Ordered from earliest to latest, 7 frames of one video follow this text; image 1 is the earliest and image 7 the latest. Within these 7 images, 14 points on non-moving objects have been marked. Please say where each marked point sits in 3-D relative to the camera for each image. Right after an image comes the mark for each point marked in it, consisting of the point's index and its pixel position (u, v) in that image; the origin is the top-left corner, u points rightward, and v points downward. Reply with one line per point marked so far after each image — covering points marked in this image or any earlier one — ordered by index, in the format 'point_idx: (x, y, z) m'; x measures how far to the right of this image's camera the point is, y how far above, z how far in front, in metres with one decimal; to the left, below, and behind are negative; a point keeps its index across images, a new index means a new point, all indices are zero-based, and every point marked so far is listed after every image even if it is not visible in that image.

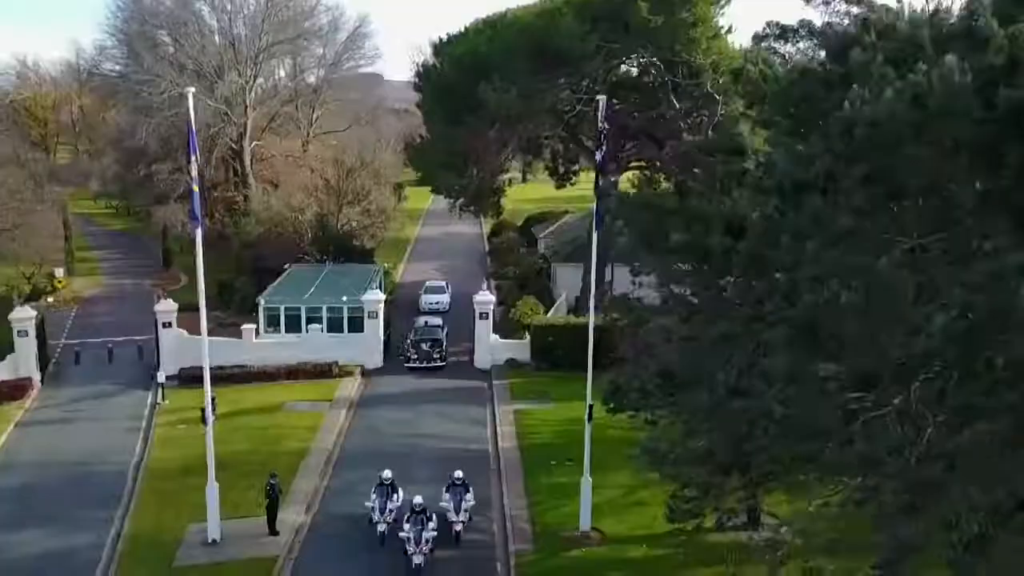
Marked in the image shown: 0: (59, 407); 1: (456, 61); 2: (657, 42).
0: (-9.8, -2.6, +17.1) m
1: (-1.3, +5.5, +19.3) m
2: (+3.2, +5.4, +17.9) m
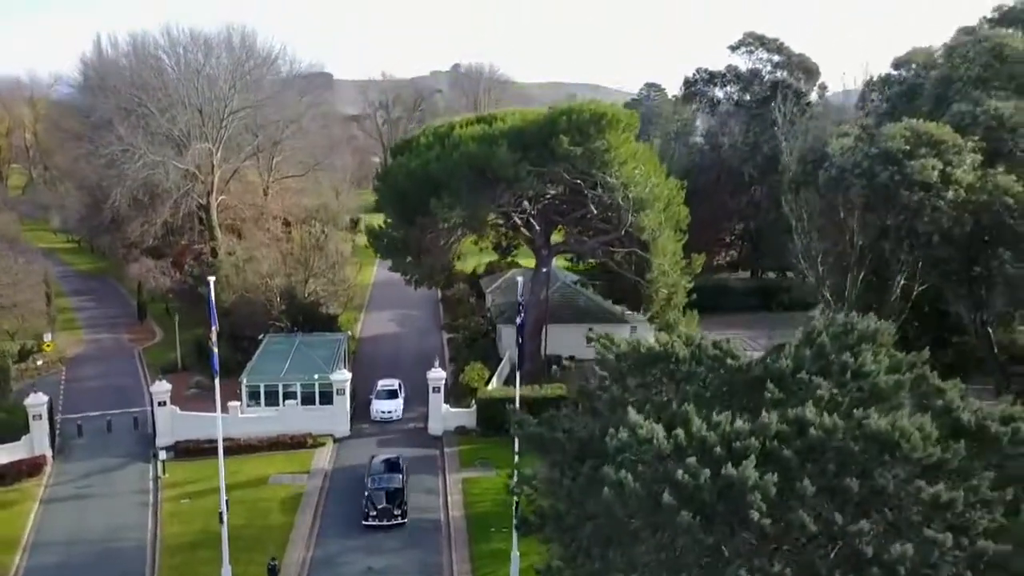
0: (-11.1, -4.9, +20.0) m
1: (-2.9, +3.3, +22.7) m
2: (+1.7, +3.3, +21.5) m
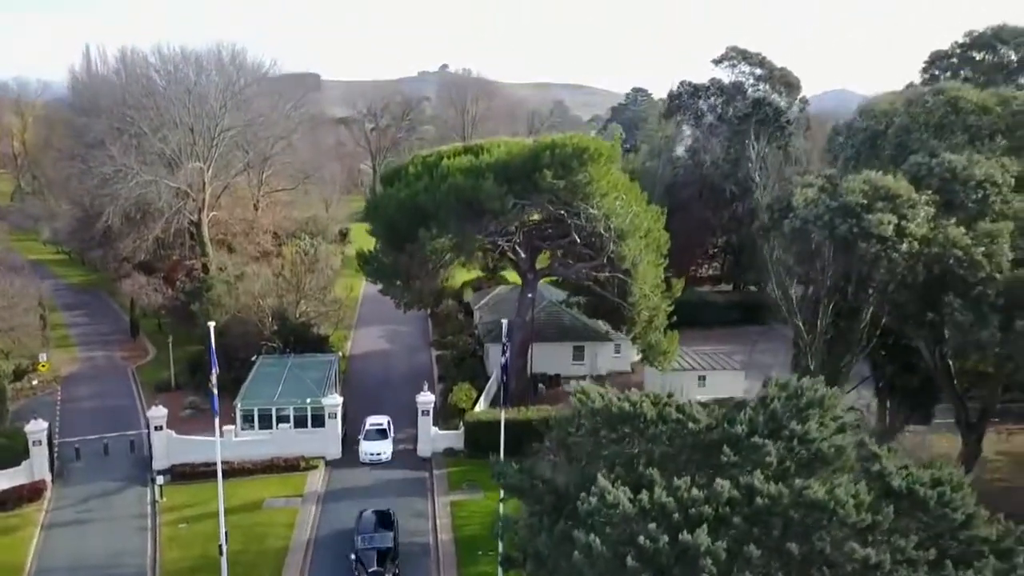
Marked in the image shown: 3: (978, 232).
0: (-11.5, -5.7, +20.6) m
1: (-3.3, +2.5, +23.4) m
2: (+1.3, +2.5, +22.3) m
3: (+7.9, +0.9, +13.5) m
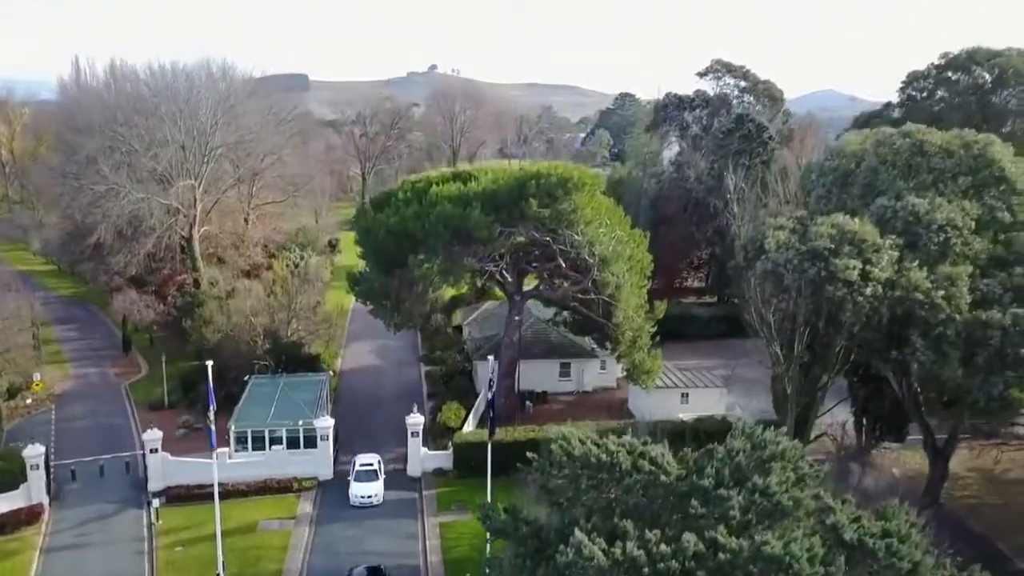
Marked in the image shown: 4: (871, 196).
0: (-11.8, -6.4, +21.1) m
1: (-3.7, +1.8, +24.0) m
2: (+0.9, +1.8, +22.9) m
3: (+7.6, +0.2, +14.3) m
4: (+7.3, +1.9, +16.4) m
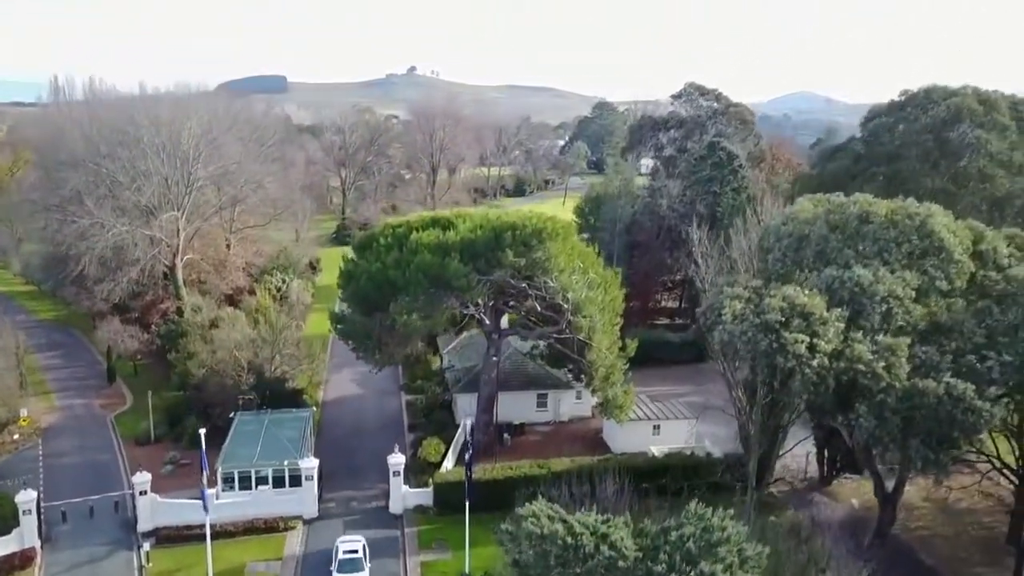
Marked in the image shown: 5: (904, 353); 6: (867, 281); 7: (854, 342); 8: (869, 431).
0: (-12.4, -7.9, +21.8) m
1: (-4.4, +0.4, +24.9) m
2: (+0.2, +0.5, +24.0) m
3: (+7.1, -1.1, +15.5) m
4: (+6.7, +0.5, +17.5) m
5: (+7.9, -1.2, +15.9) m
6: (+7.5, +0.2, +16.7) m
7: (+7.0, -1.0, +16.2) m
8: (+7.1, -2.7, +15.7) m
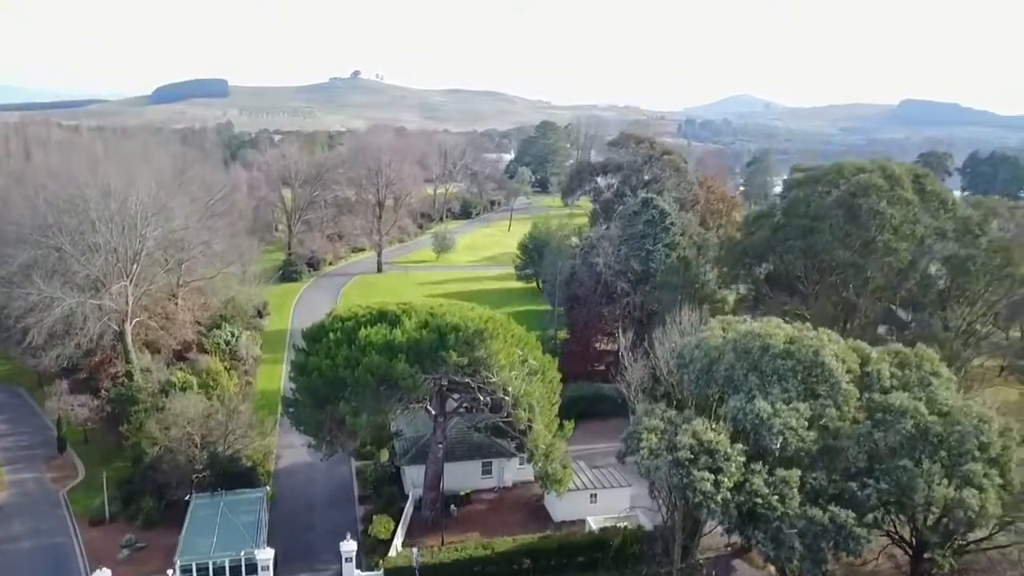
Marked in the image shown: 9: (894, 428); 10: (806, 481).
0: (-14.0, -11.1, +22.8) m
1: (-6.3, -2.8, +26.3) m
2: (-1.6, -2.7, +25.7) m
3: (+5.8, -4.1, +17.7) m
4: (+5.3, -2.5, +19.7) m
5: (+6.6, -4.2, +18.1) m
6: (+6.2, -2.8, +19.0) m
7: (+5.7, -4.0, +18.4) m
8: (+5.8, -5.8, +17.9) m
9: (+8.8, -3.2, +18.3) m
10: (+6.6, -4.3, +18.0) m
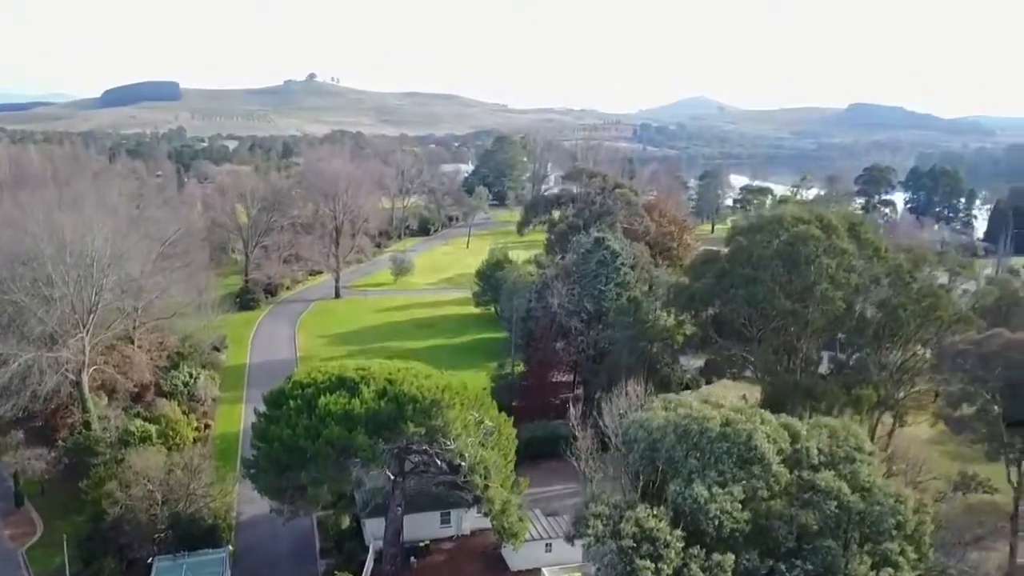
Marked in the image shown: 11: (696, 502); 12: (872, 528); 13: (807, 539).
0: (-15.2, -13.7, +23.1) m
1: (-7.8, -5.2, +27.1) m
2: (-3.1, -5.1, +26.7) m
3: (+4.8, -6.4, +19.1) m
4: (+4.1, -4.8, +21.1) m
5: (+5.5, -6.6, +19.6) m
6: (+5.0, -5.1, +20.4) m
7: (+4.6, -6.4, +19.7) m
8: (+4.8, -8.1, +19.3) m
9: (+7.7, -5.5, +19.8) m
10: (+5.6, -6.6, +19.4) m
11: (+4.5, -5.3, +19.6) m
12: (+9.0, -6.0, +19.8) m
13: (+7.3, -6.2, +19.5) m
